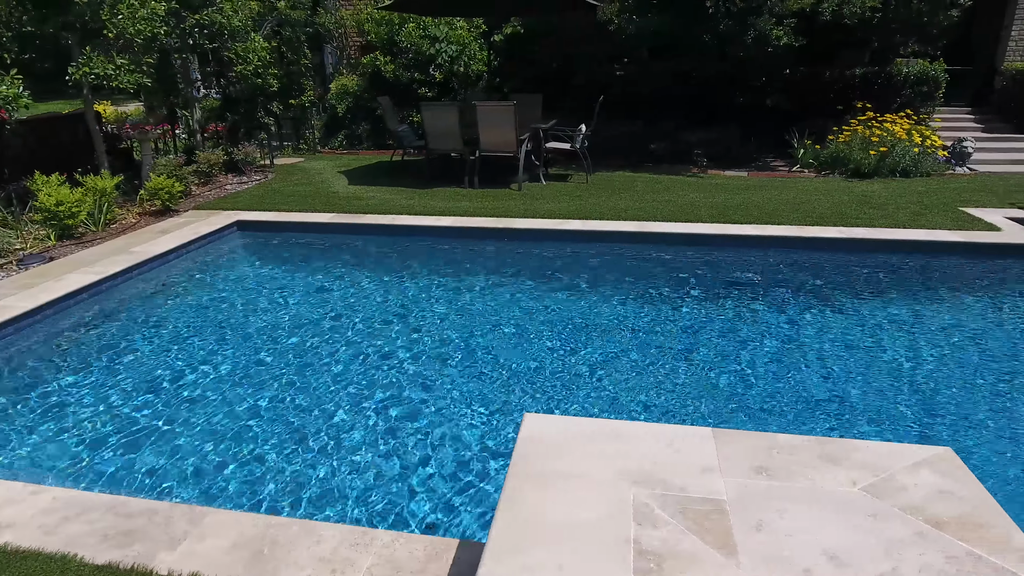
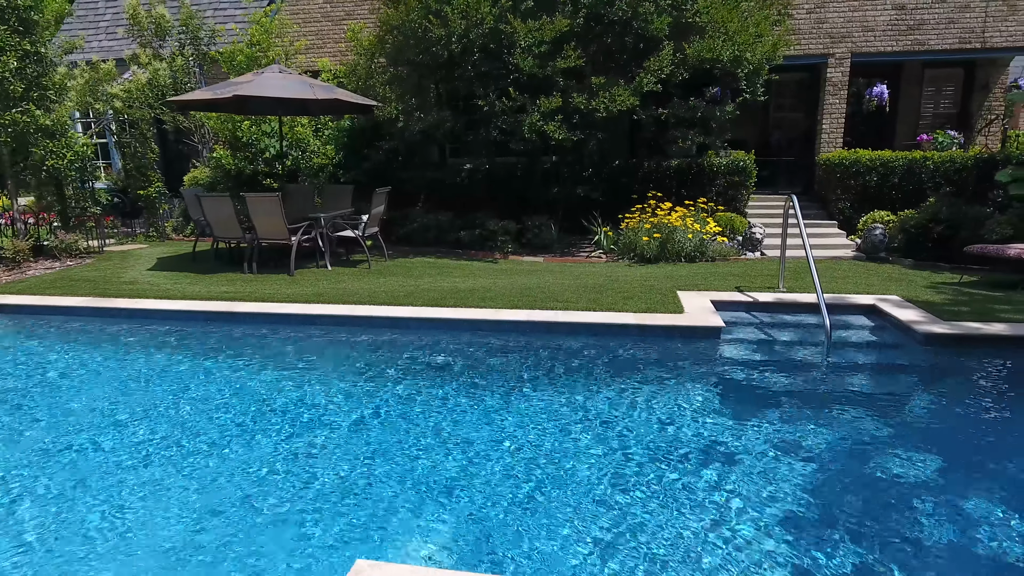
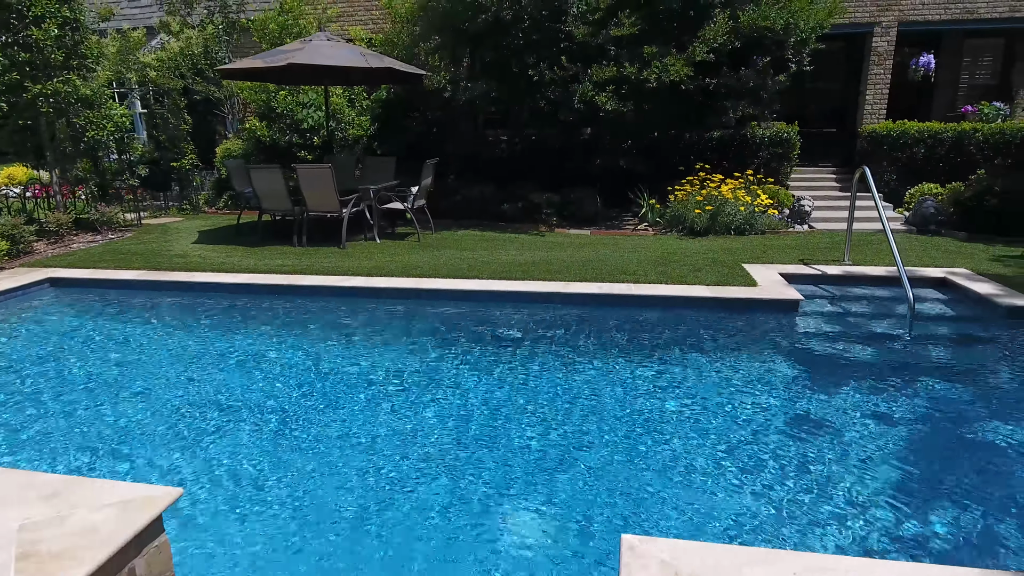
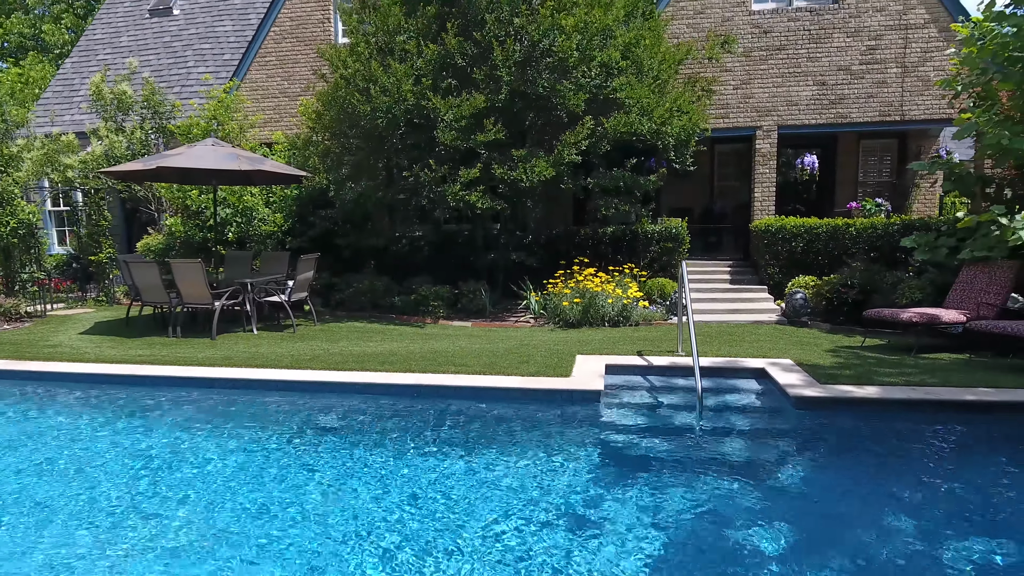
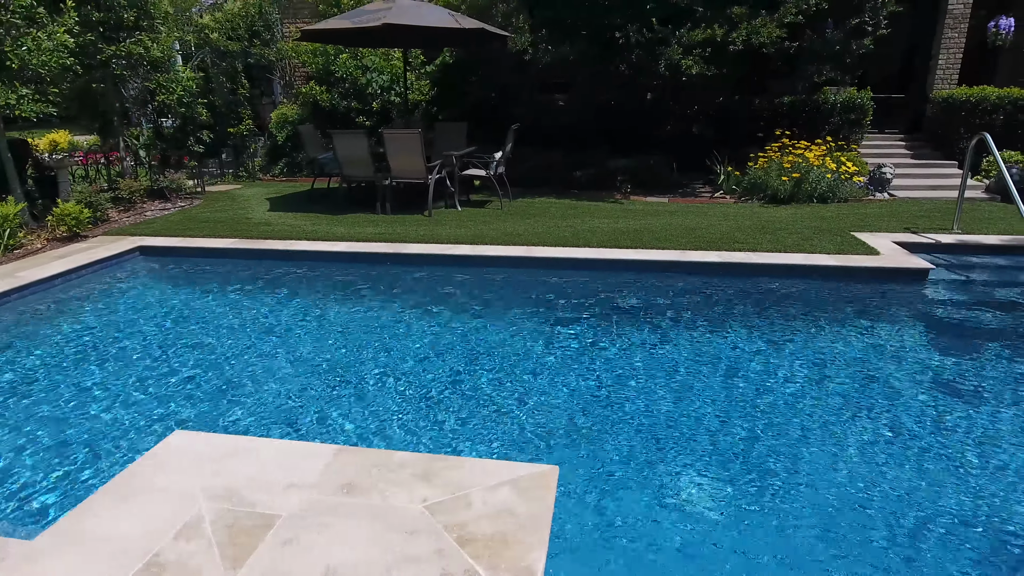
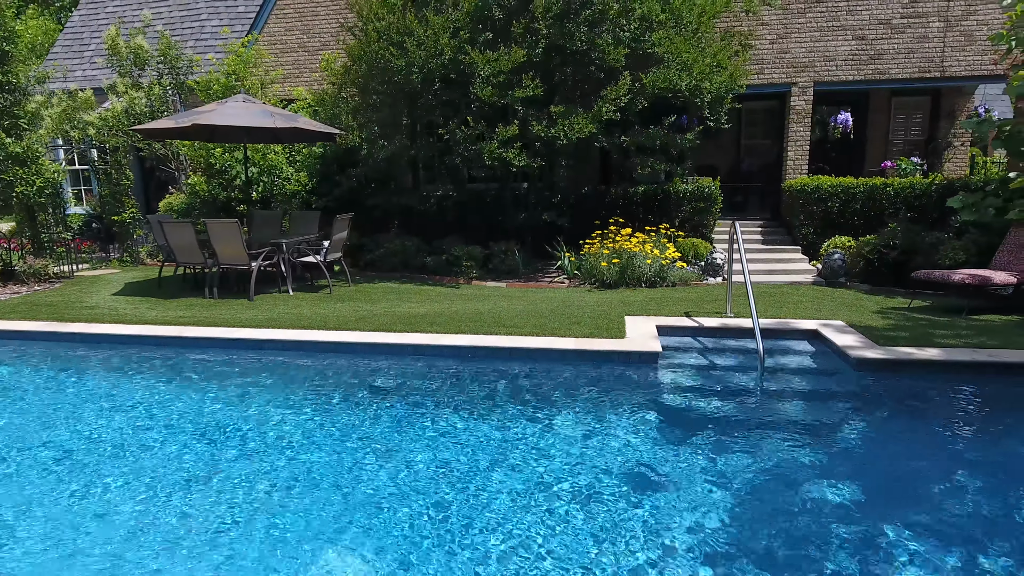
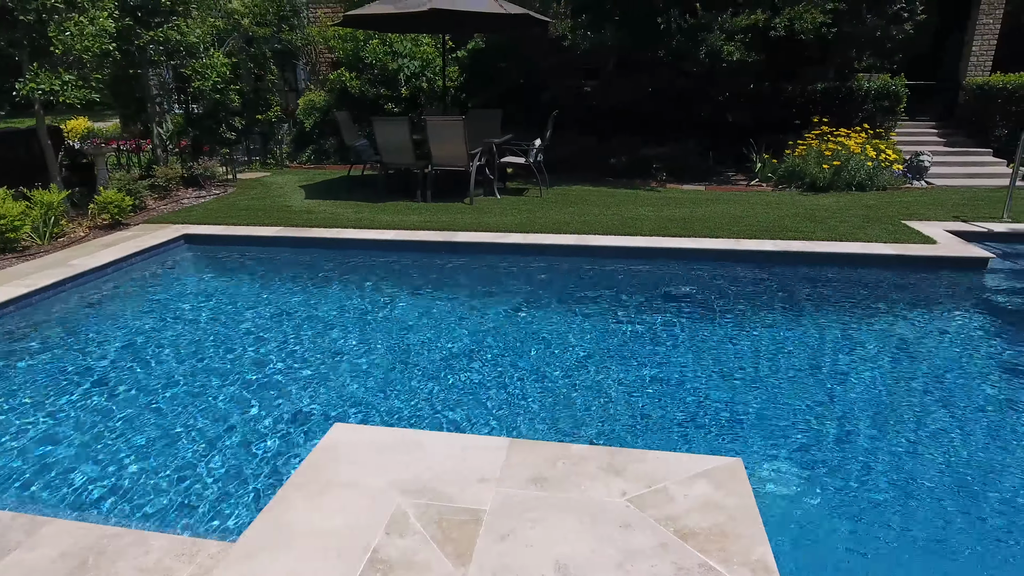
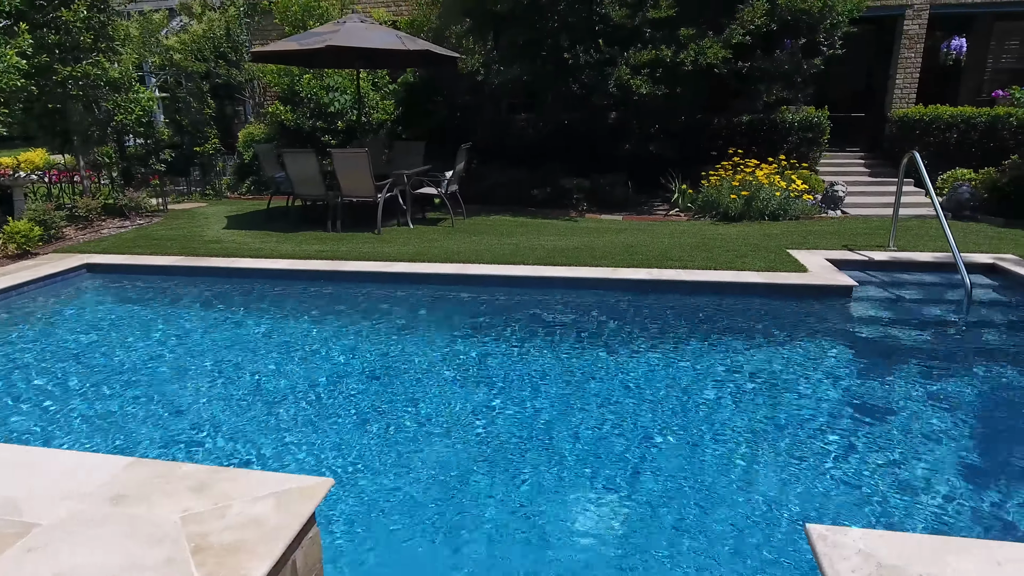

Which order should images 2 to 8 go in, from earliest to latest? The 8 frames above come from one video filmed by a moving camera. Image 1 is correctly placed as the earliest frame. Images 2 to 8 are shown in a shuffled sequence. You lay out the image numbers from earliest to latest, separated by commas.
7, 5, 8, 3, 2, 6, 4
